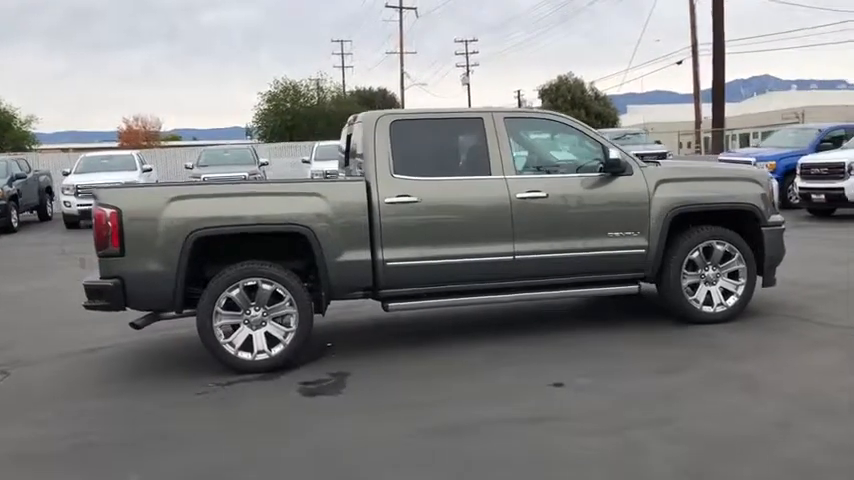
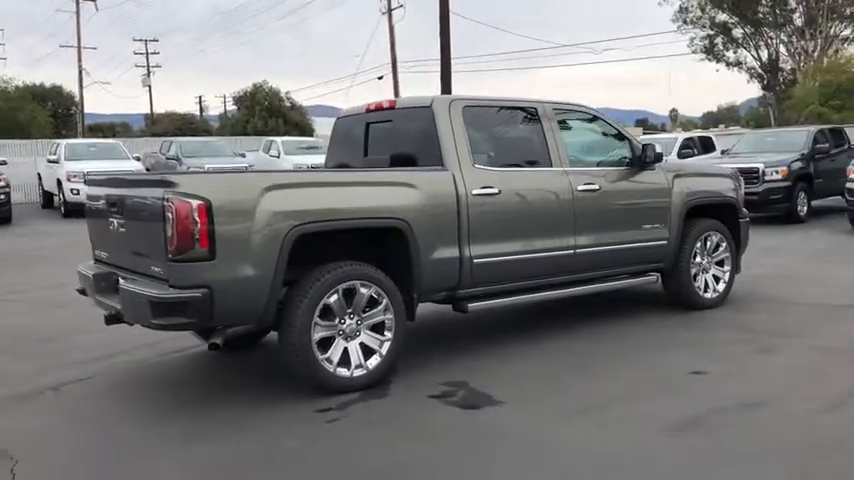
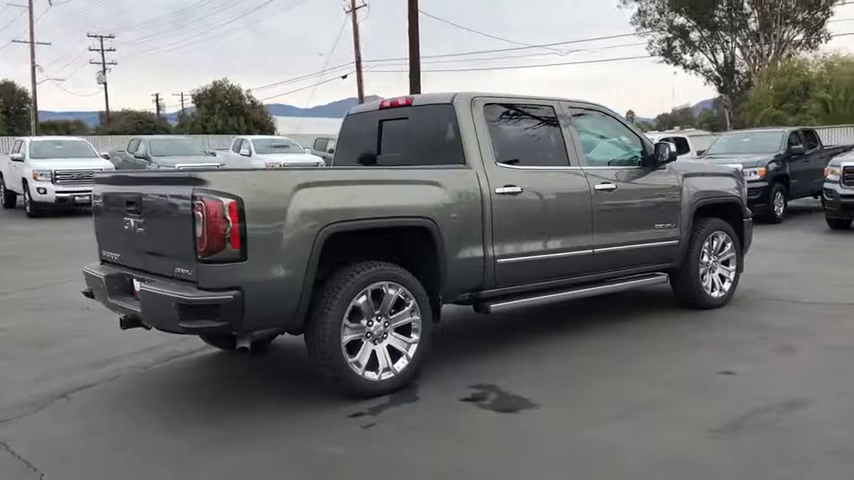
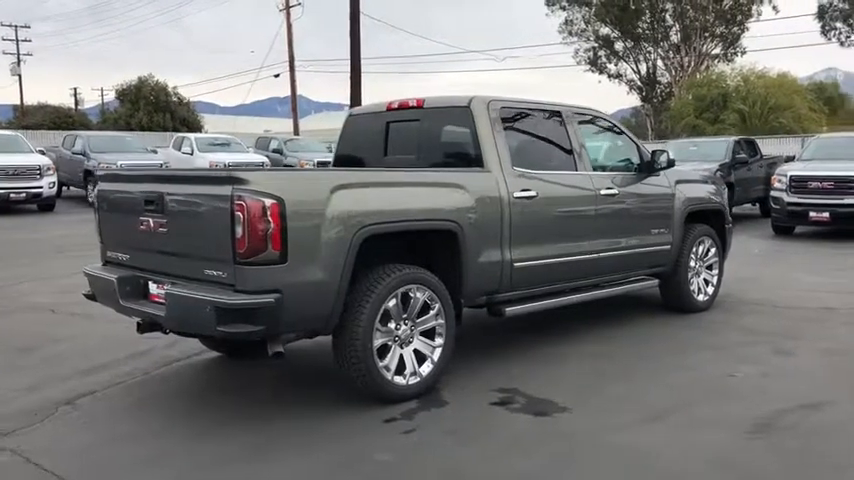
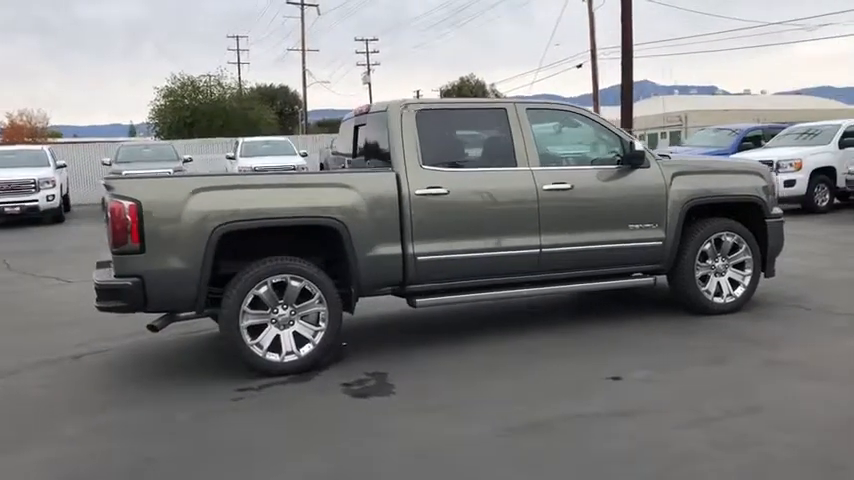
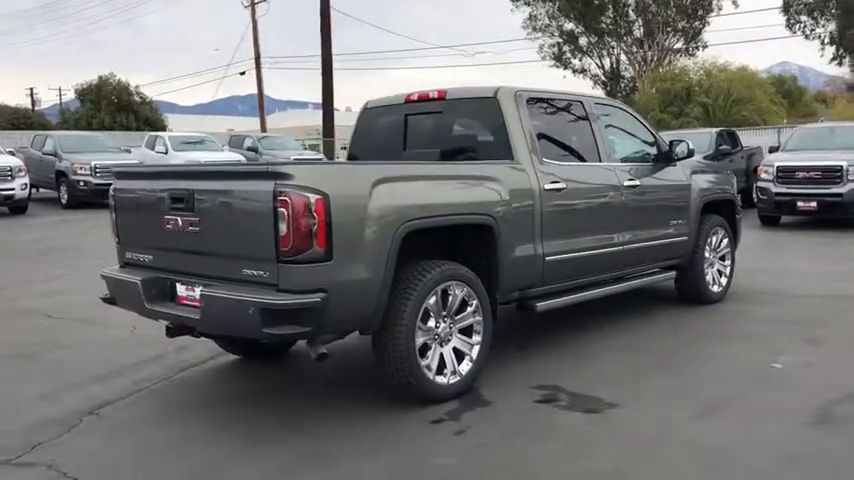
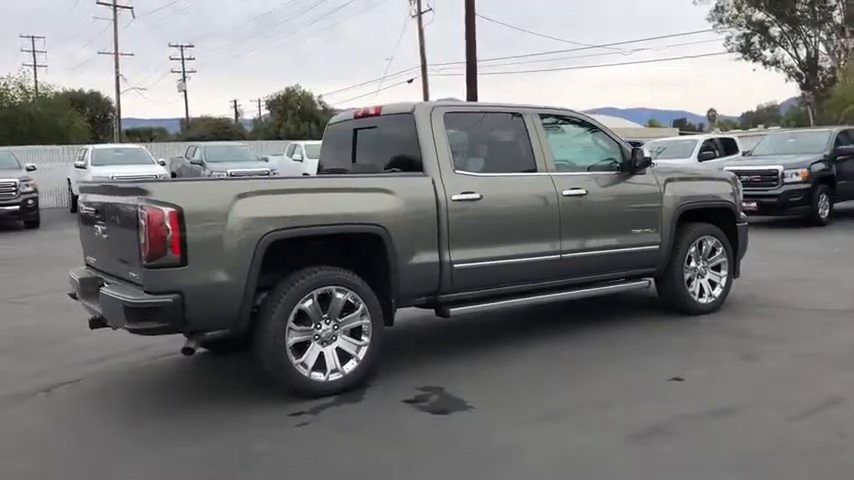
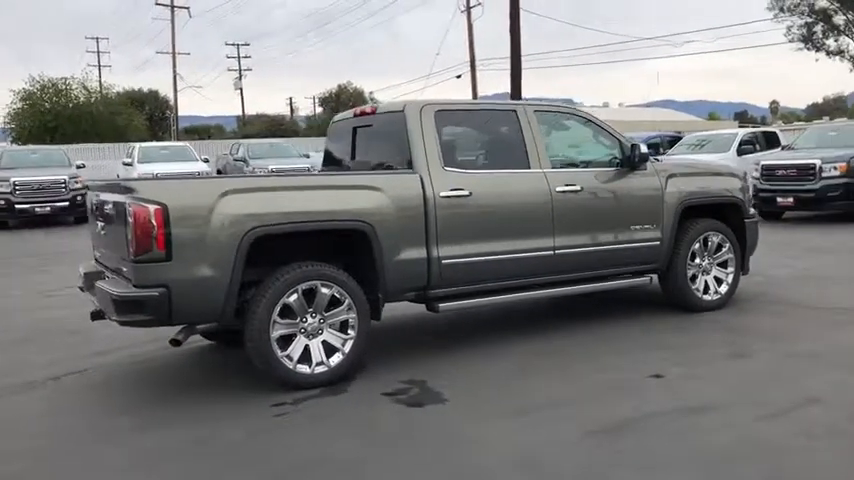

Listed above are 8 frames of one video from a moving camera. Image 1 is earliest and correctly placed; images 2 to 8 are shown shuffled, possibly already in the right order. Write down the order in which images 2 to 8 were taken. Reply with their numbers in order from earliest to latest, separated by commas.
5, 8, 7, 2, 3, 4, 6
